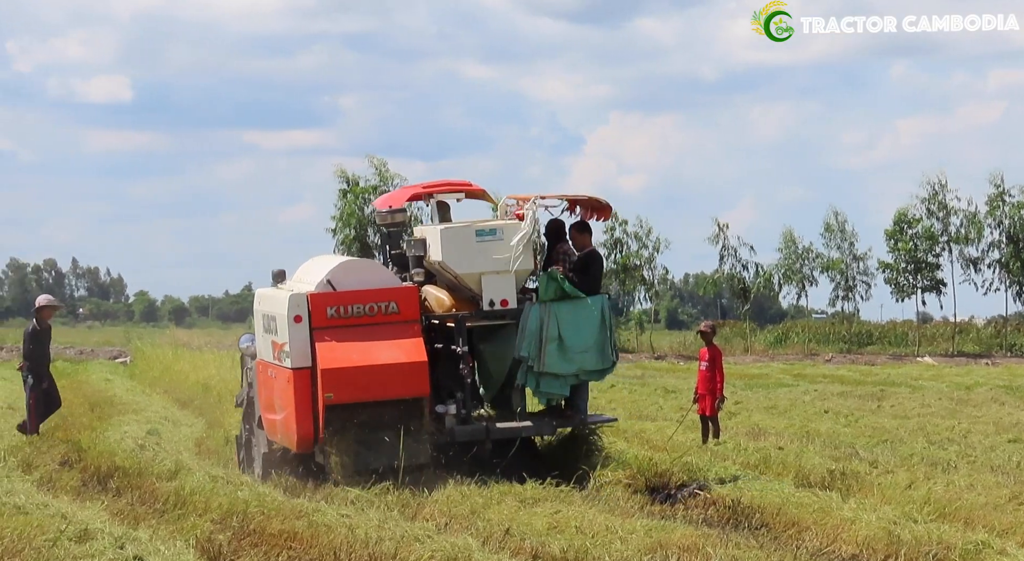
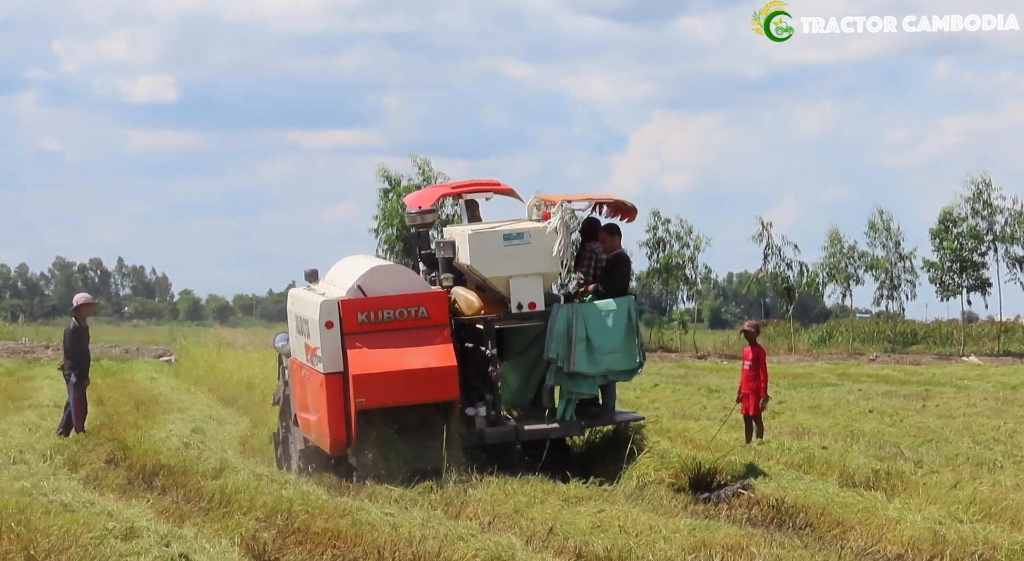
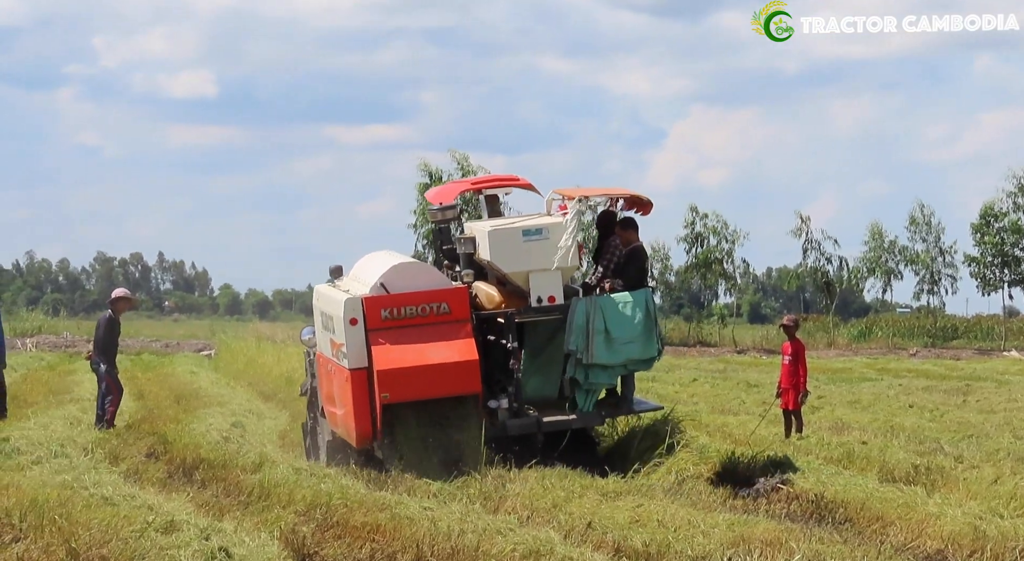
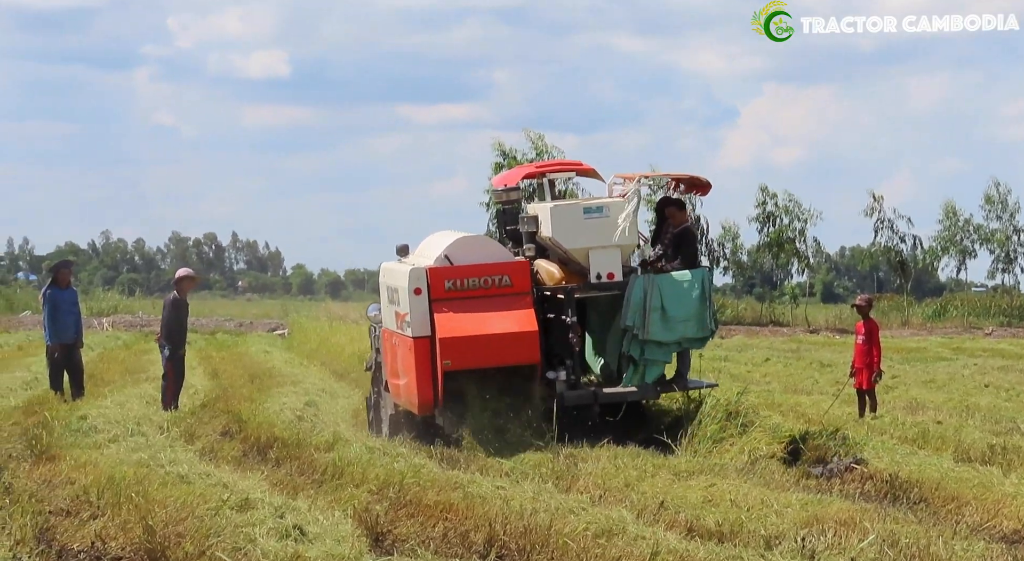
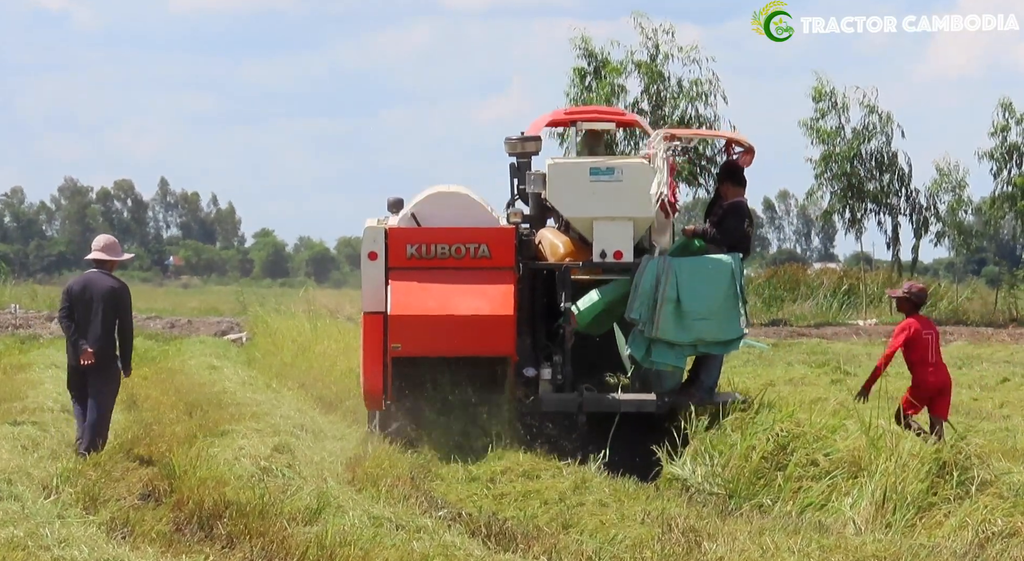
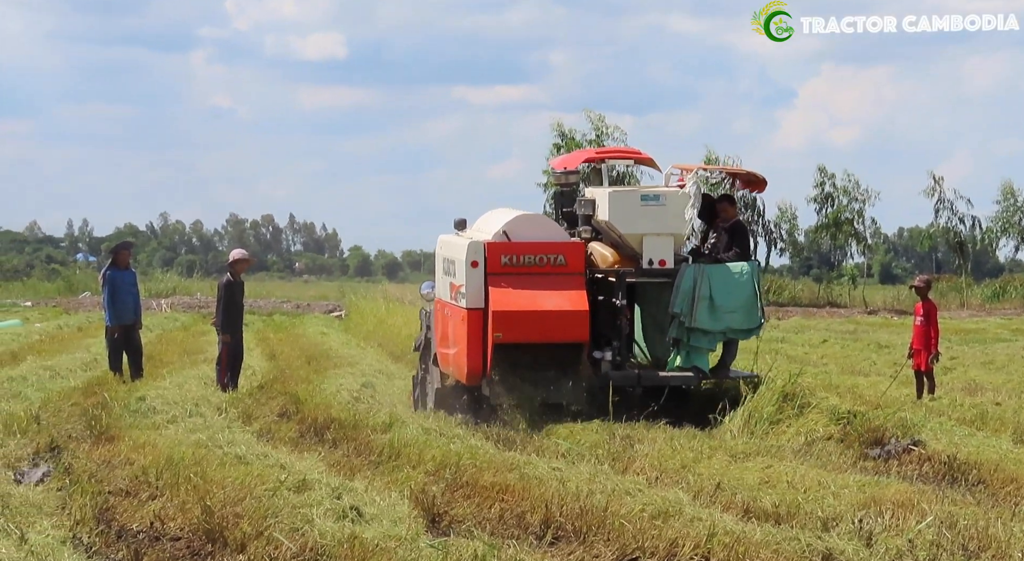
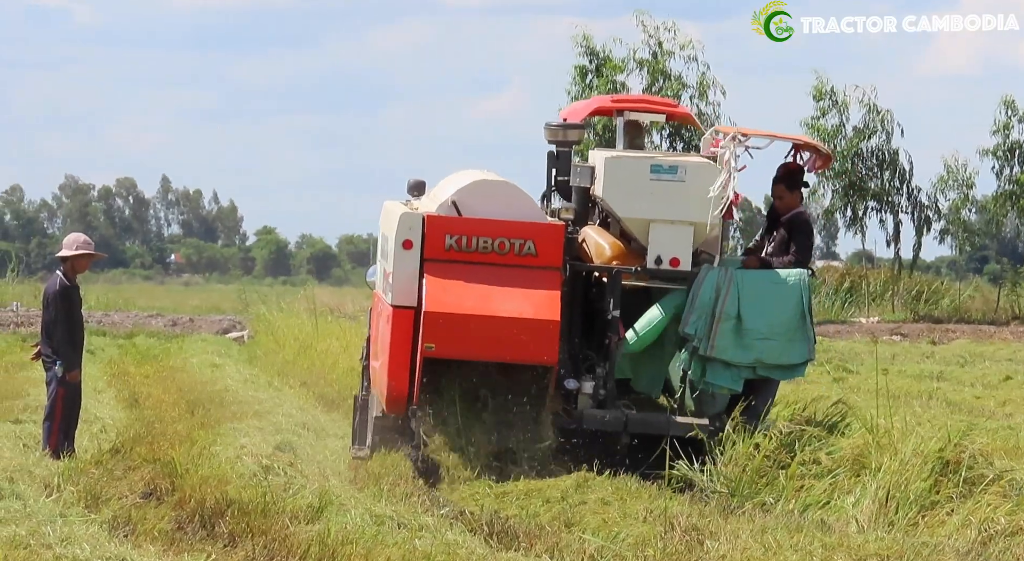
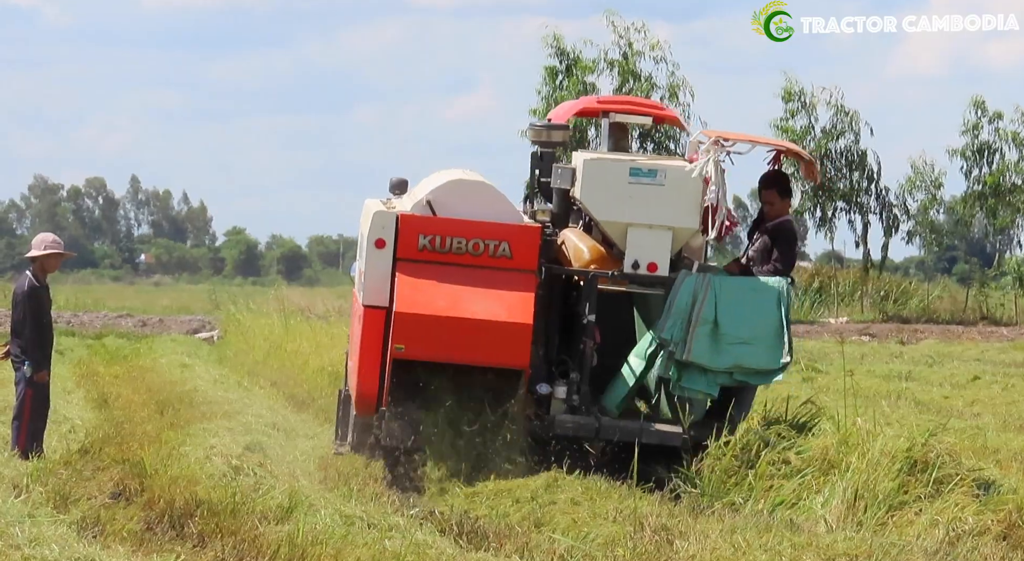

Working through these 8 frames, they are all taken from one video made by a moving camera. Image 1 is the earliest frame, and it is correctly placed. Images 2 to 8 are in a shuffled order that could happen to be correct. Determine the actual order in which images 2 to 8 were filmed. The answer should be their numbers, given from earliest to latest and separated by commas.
2, 3, 4, 6, 8, 7, 5
